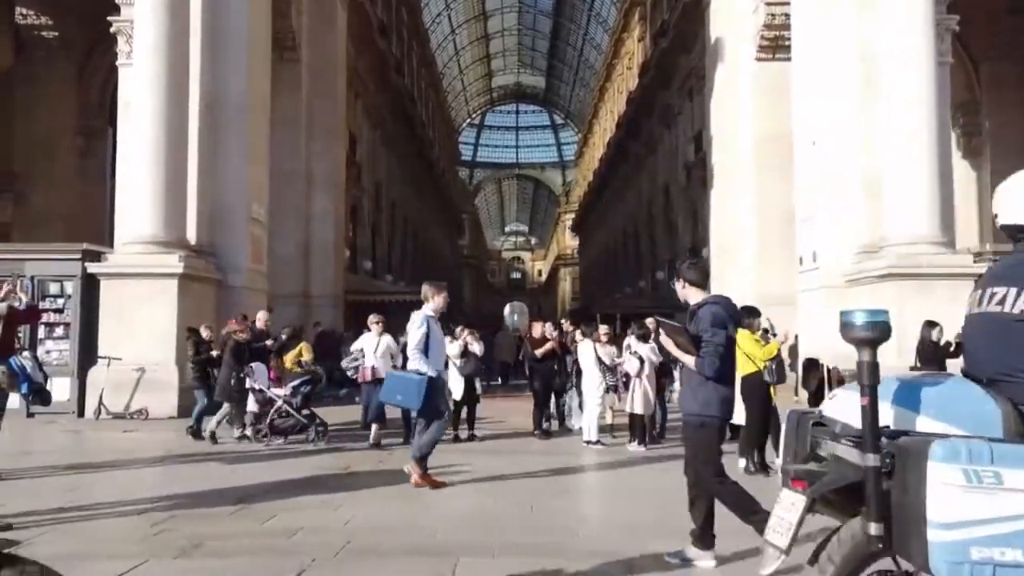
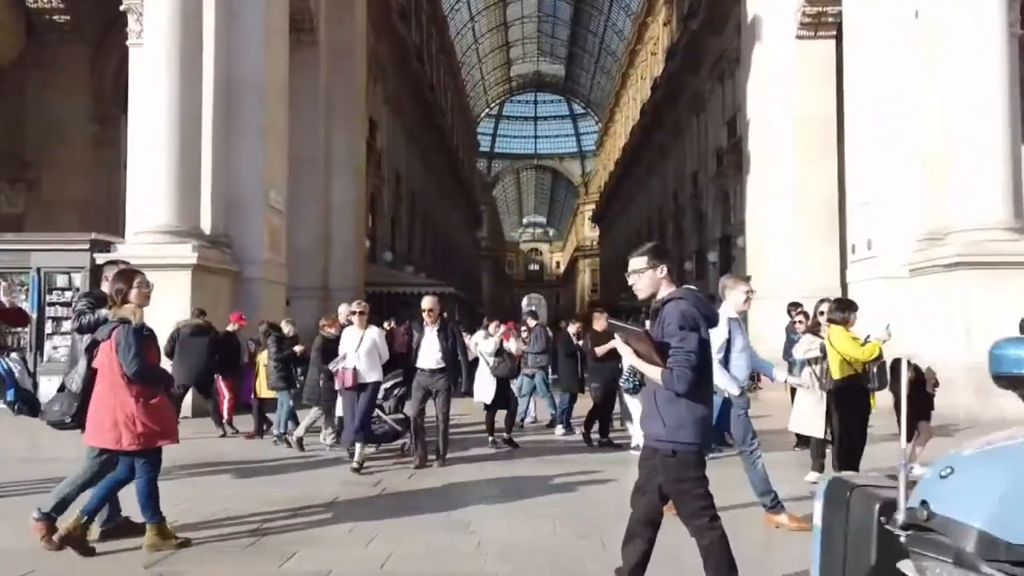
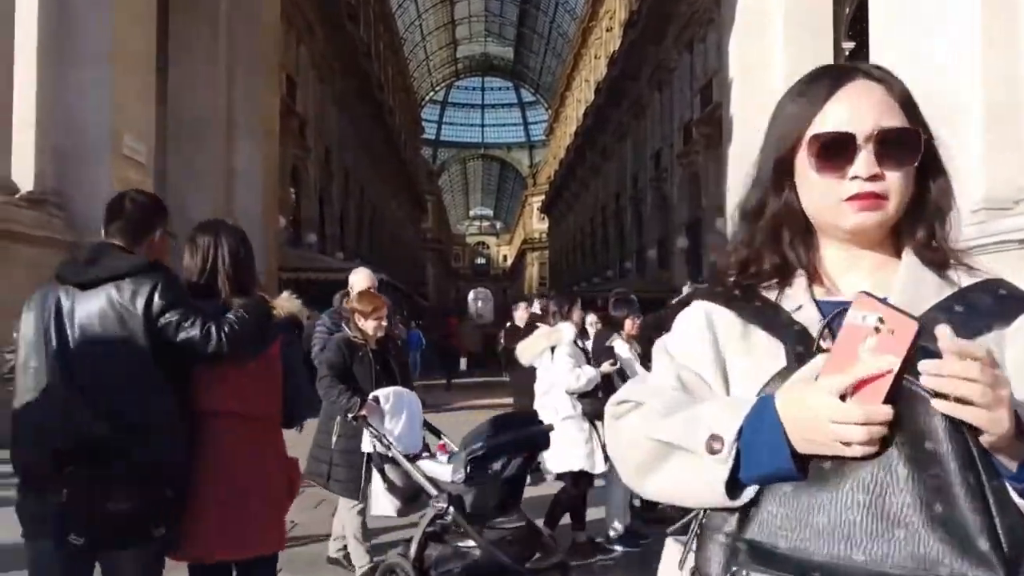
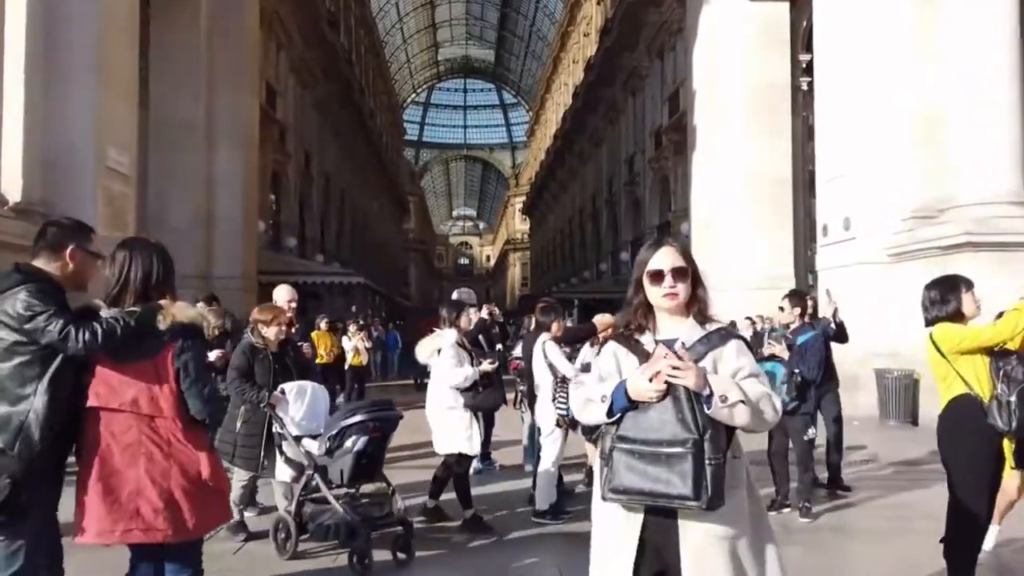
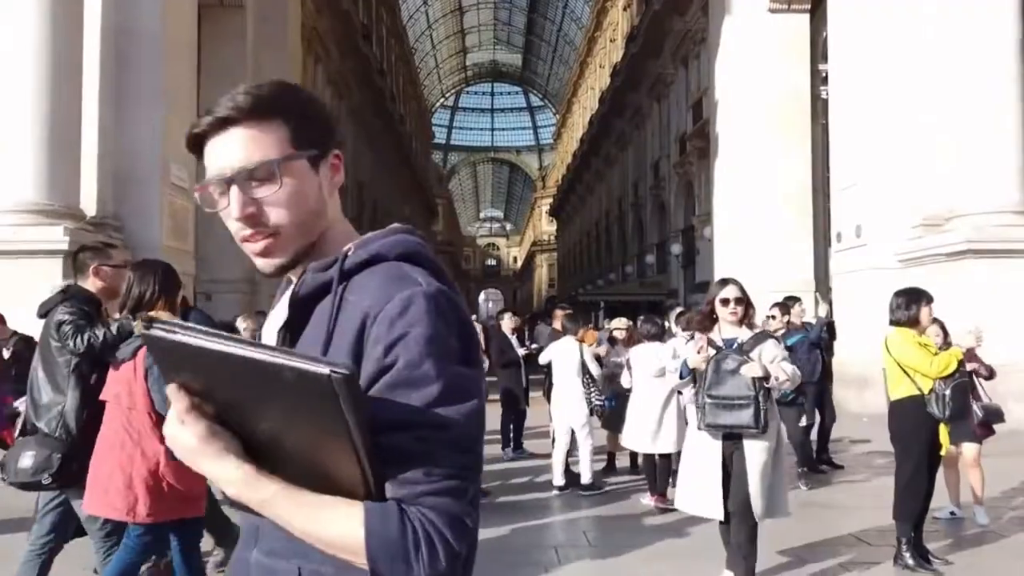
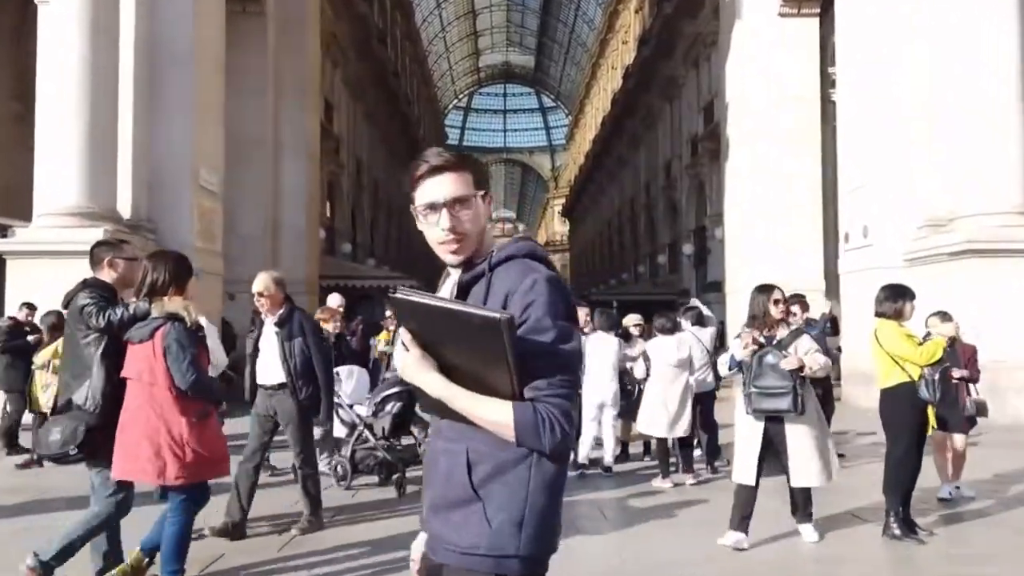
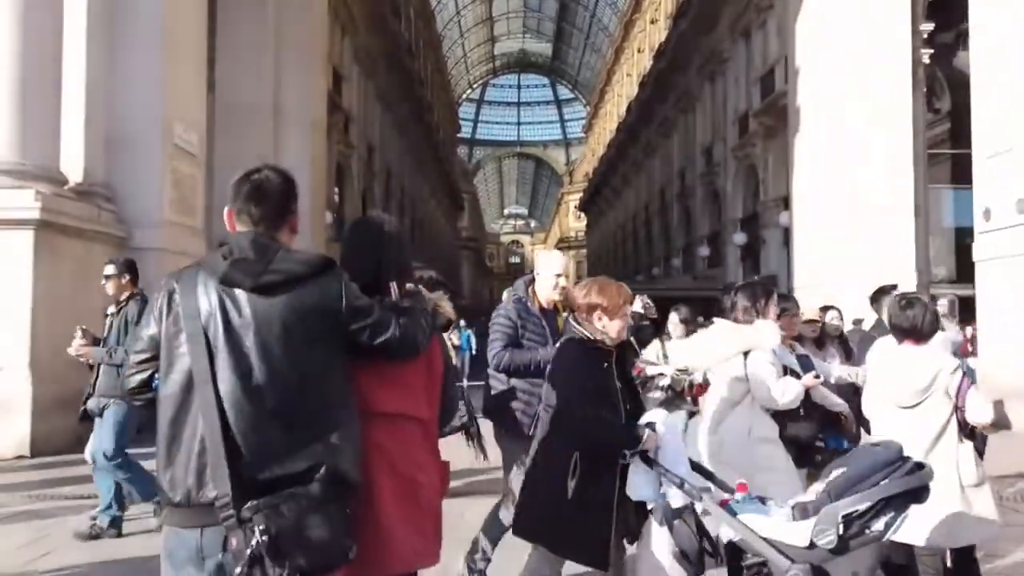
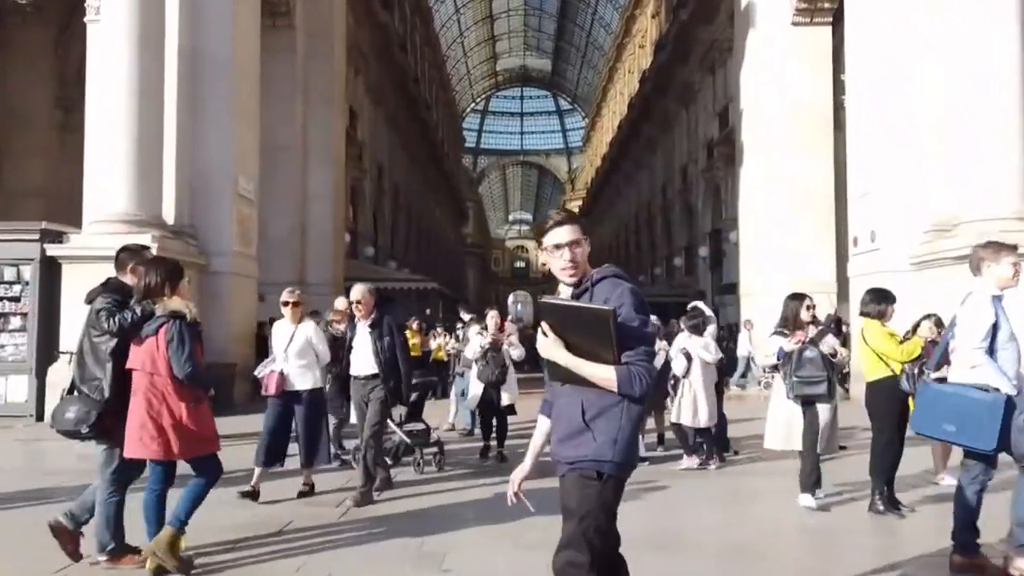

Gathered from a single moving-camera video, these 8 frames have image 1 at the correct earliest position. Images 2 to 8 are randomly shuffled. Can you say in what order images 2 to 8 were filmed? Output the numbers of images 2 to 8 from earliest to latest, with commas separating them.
2, 8, 6, 5, 4, 3, 7
